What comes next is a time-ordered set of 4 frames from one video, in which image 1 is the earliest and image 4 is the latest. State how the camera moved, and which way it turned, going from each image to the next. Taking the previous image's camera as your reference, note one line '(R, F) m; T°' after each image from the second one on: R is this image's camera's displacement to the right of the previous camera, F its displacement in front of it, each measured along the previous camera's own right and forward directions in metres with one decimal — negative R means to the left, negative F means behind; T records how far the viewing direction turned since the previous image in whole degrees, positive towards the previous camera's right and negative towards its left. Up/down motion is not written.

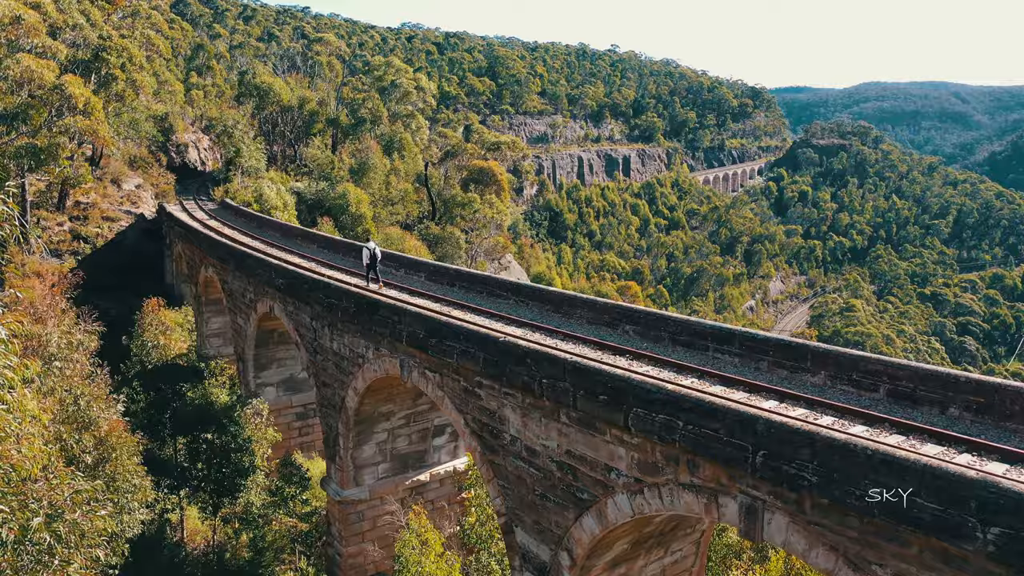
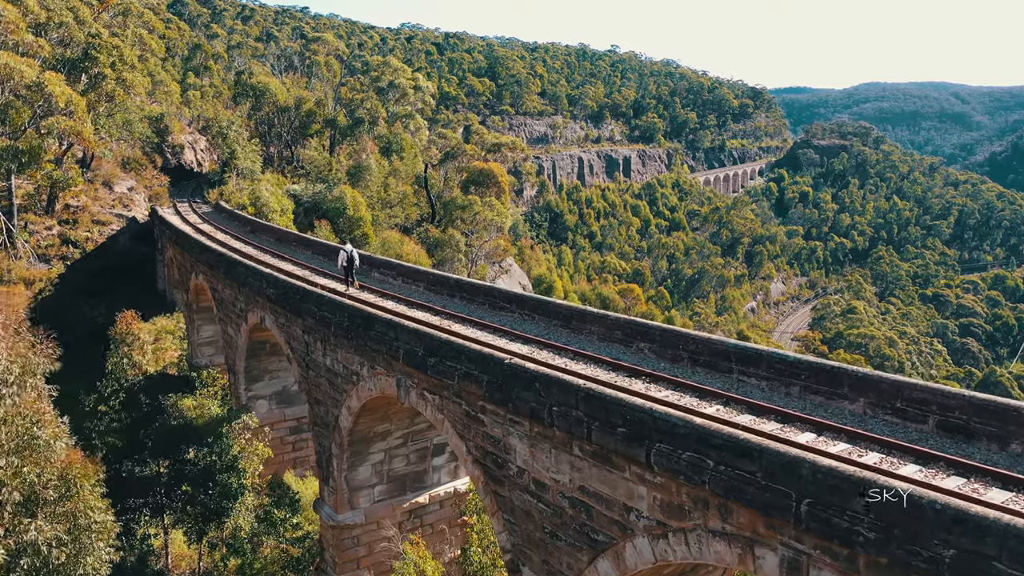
(-0.1, +0.7) m; 0°
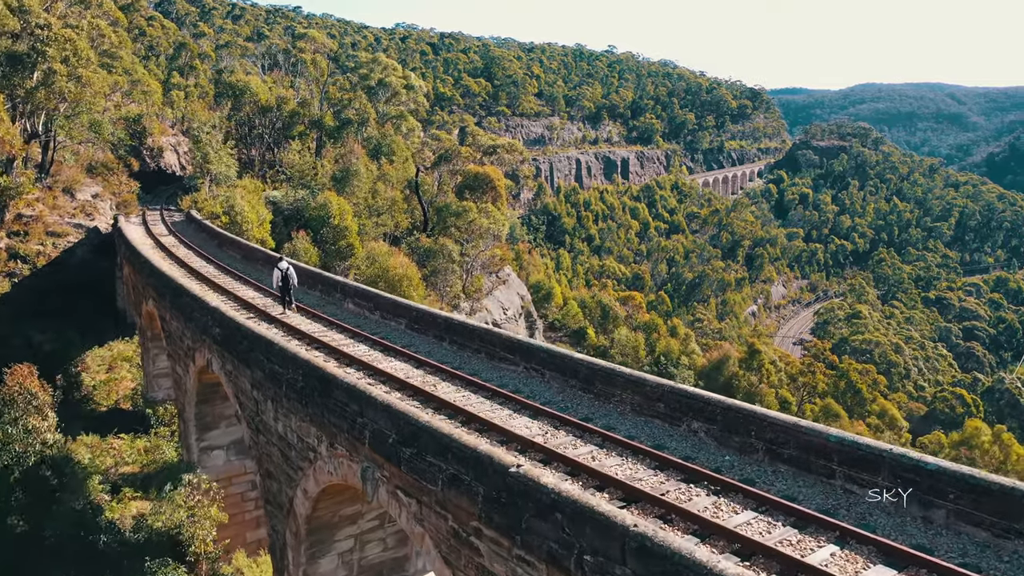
(-0.1, +2.3) m; 0°
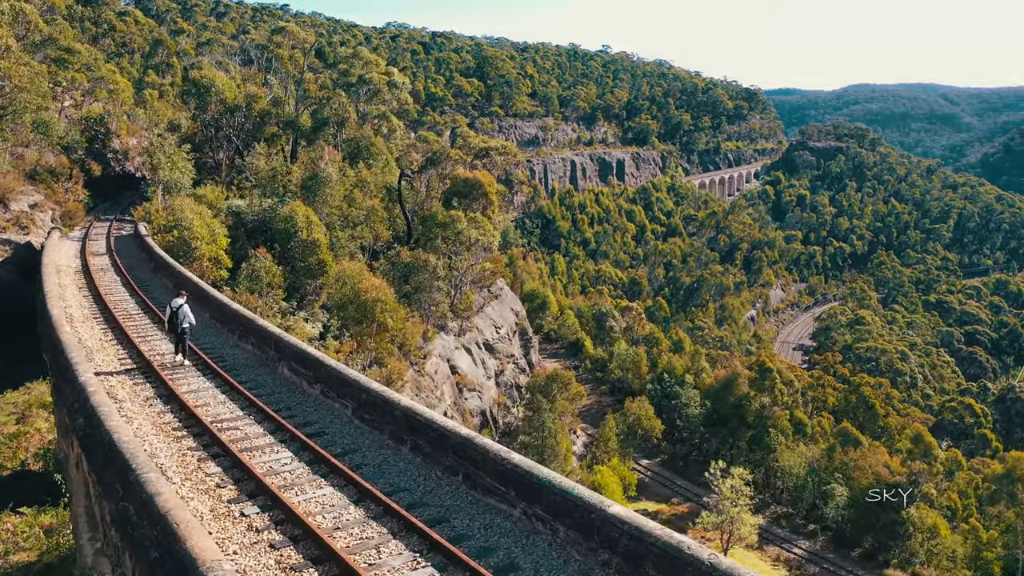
(0.0, +2.9) m; +1°
